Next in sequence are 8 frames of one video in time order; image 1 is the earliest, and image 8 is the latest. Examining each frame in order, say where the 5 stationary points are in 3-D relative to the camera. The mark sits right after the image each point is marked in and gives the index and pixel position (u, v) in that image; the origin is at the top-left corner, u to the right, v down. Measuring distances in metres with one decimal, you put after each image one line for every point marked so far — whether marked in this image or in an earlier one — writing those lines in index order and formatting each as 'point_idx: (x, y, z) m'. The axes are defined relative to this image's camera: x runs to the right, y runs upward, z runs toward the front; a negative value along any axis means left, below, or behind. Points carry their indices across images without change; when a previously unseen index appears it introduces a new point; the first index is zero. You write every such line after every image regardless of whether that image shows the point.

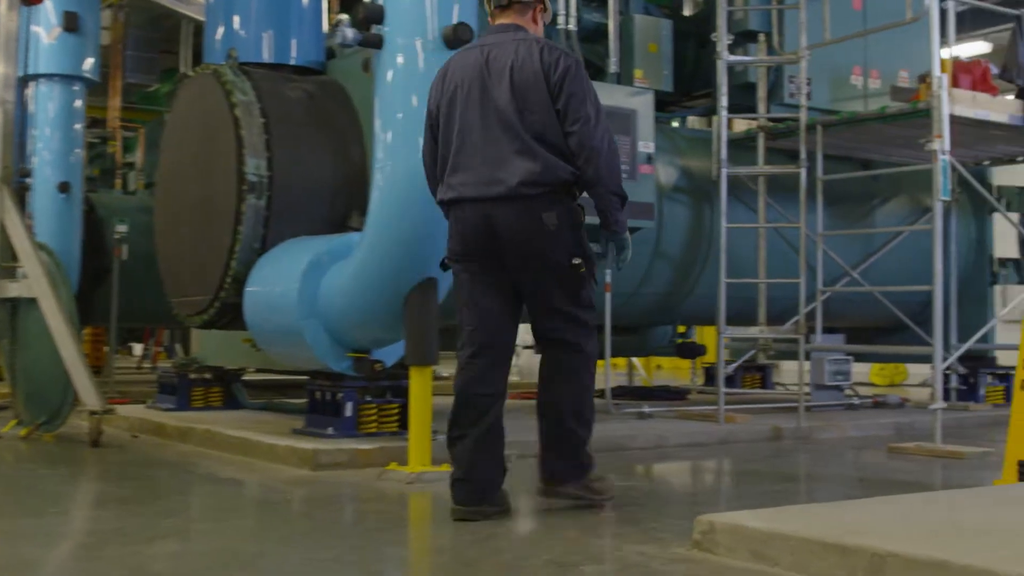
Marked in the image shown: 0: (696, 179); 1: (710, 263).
0: (+0.9, +0.5, +6.7) m
1: (+1.0, +0.1, +6.7) m
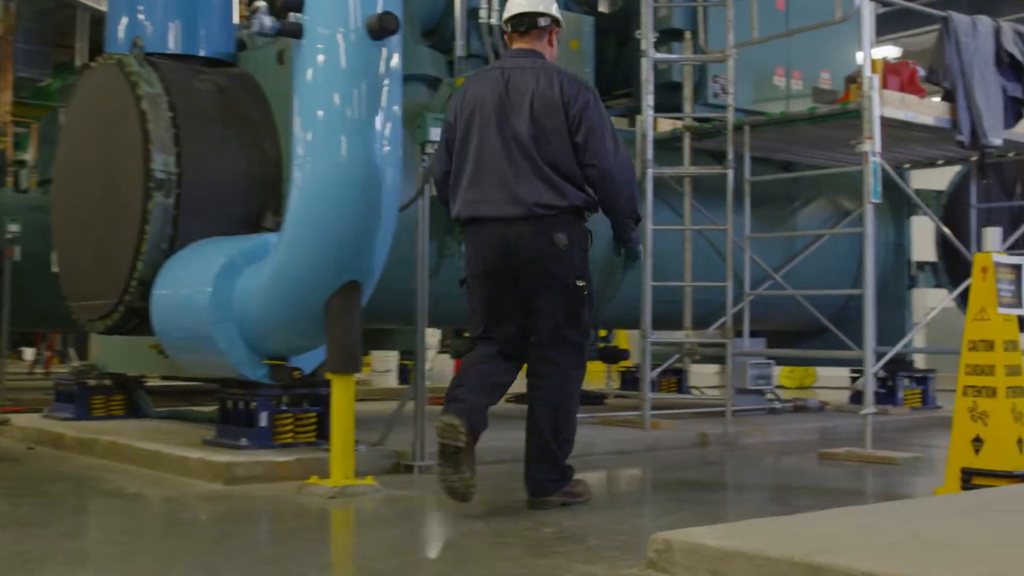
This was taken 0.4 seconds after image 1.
0: (+0.5, +0.5, +6.5) m
1: (+0.6, +0.1, +6.6) m
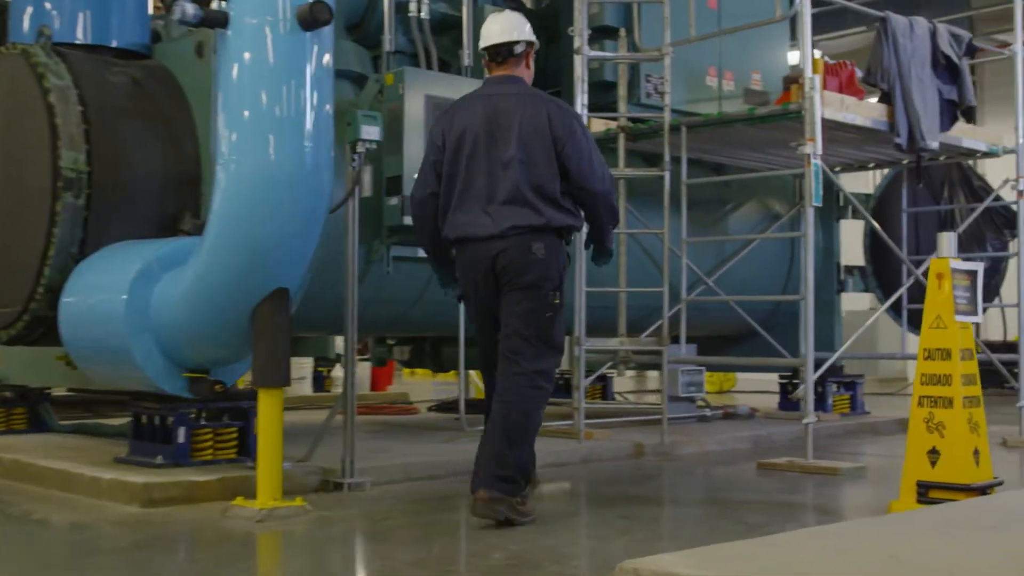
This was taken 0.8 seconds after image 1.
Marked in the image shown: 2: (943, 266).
0: (+0.2, +0.5, +6.3) m
1: (+0.3, +0.1, +6.4) m
2: (+1.3, +0.1, +4.0) m
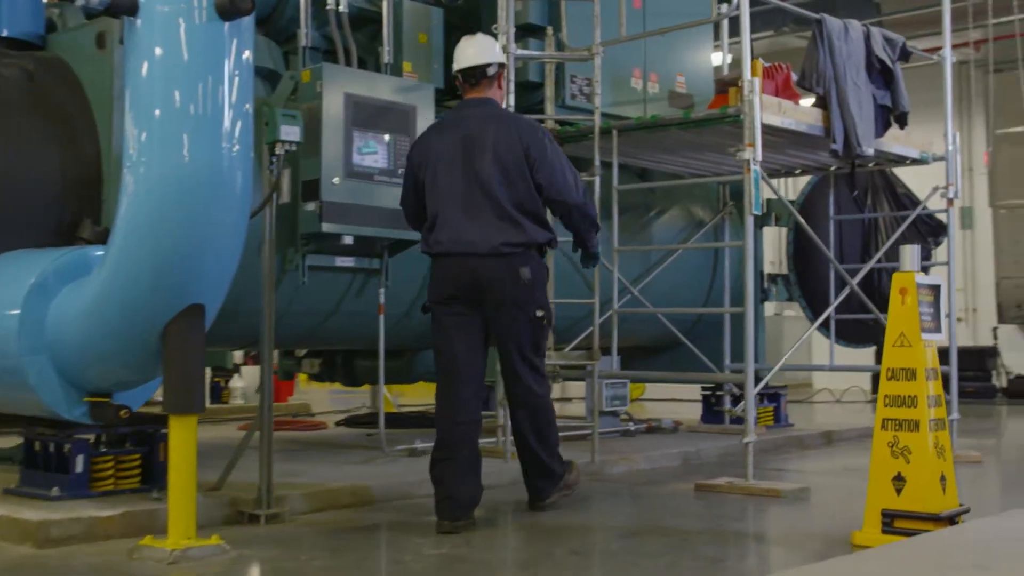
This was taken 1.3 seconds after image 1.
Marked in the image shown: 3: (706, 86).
0: (-0.2, +0.4, +6.0) m
1: (-0.1, 0.0, +6.1) m
2: (+1.1, 0.0, +3.8) m
3: (+1.0, +1.1, +7.2) m
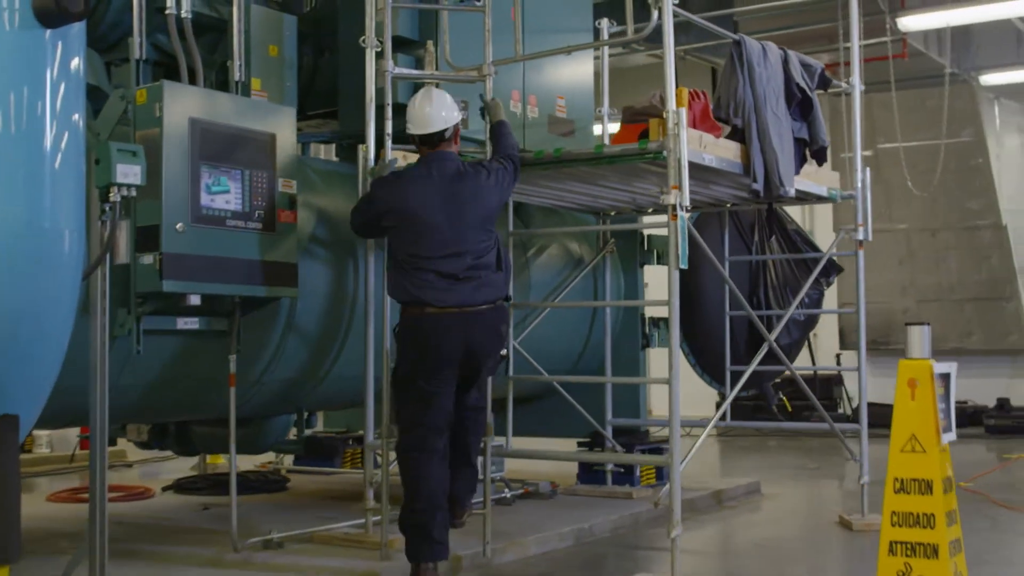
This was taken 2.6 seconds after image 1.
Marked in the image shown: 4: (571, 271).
0: (-0.7, +0.2, +5.1) m
1: (-0.6, -0.2, +5.2) m
2: (+0.9, -0.2, +3.1) m
3: (+0.3, +0.9, +6.5) m
4: (+0.3, +0.1, +6.5) m
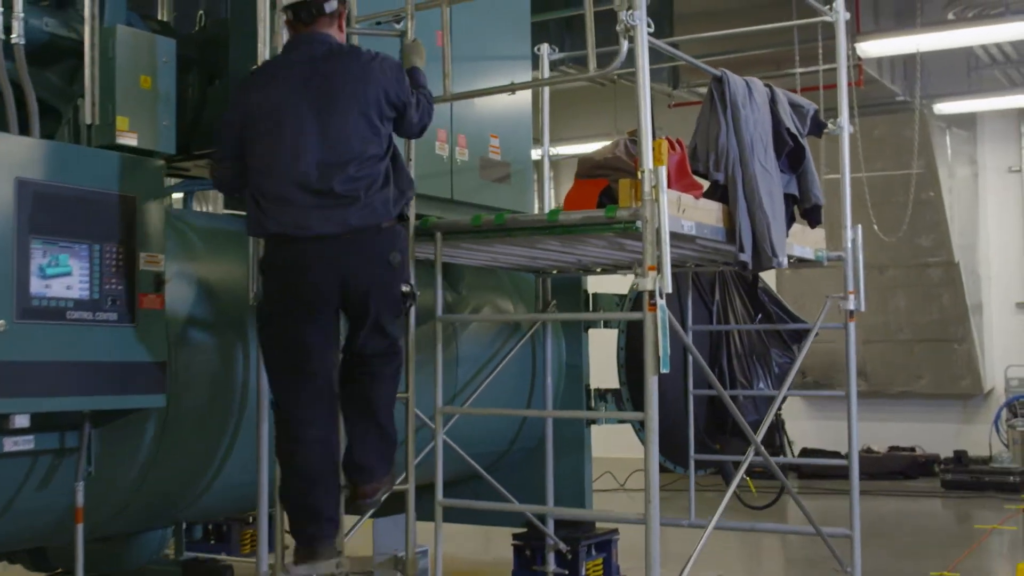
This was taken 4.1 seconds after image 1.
0: (-0.9, -0.1, +4.1) m
1: (-0.8, -0.5, +4.1) m
2: (+0.8, -0.4, +2.1) m
3: (0.0, +0.6, +5.6) m
4: (0.0, -0.2, +5.5) m
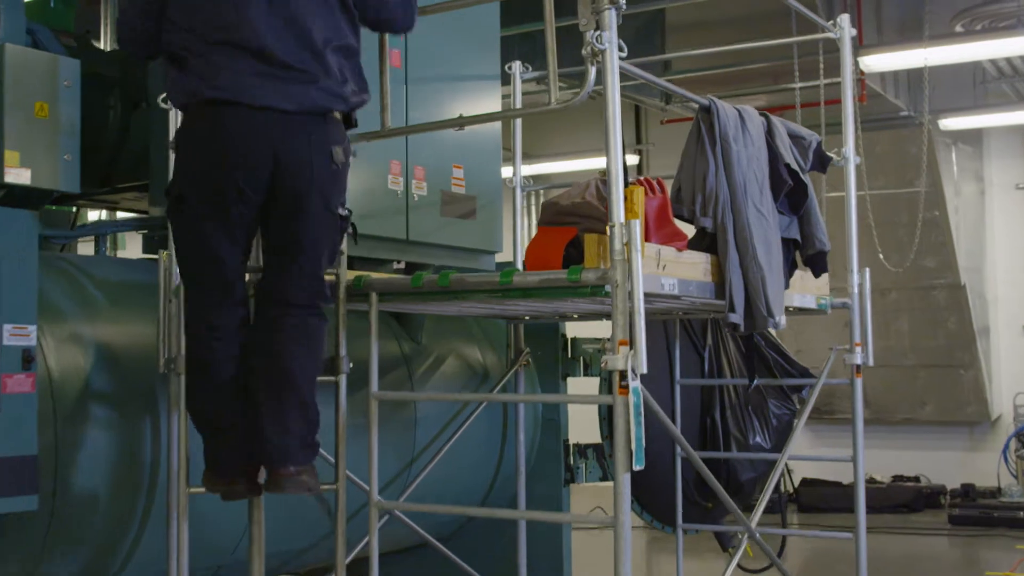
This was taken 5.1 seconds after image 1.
0: (-1.0, -0.2, +3.5) m
1: (-1.0, -0.6, +3.6) m
2: (+0.7, -0.6, +1.6) m
3: (-0.1, +0.4, +5.0) m
4: (-0.2, -0.4, +5.0) m
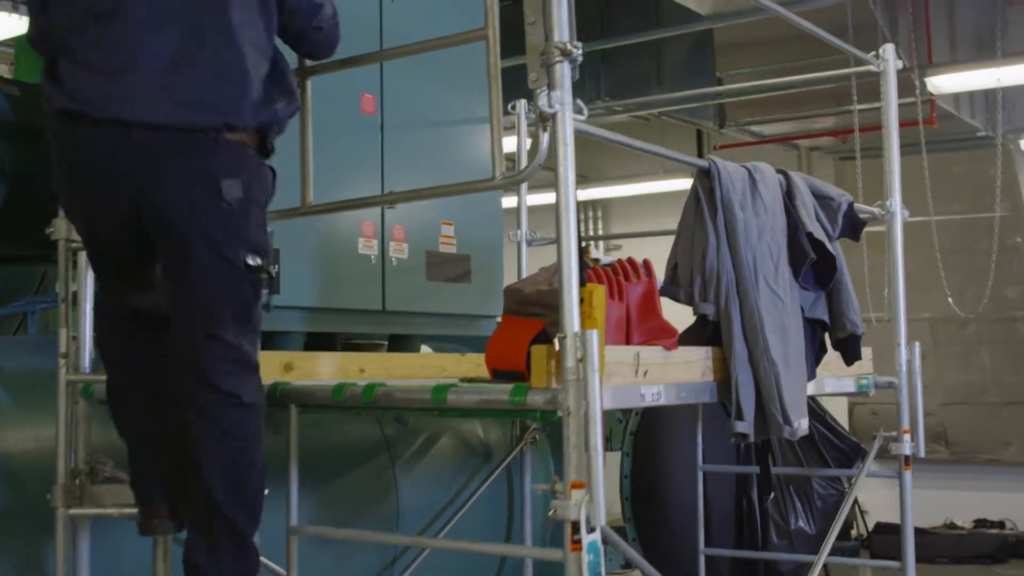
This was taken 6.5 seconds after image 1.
0: (-1.1, -0.4, +3.0) m
1: (-1.0, -0.9, +3.1) m
2: (+0.5, -0.8, +0.9) m
3: (-0.1, +0.2, +4.4) m
4: (-0.1, -0.6, +4.4) m
